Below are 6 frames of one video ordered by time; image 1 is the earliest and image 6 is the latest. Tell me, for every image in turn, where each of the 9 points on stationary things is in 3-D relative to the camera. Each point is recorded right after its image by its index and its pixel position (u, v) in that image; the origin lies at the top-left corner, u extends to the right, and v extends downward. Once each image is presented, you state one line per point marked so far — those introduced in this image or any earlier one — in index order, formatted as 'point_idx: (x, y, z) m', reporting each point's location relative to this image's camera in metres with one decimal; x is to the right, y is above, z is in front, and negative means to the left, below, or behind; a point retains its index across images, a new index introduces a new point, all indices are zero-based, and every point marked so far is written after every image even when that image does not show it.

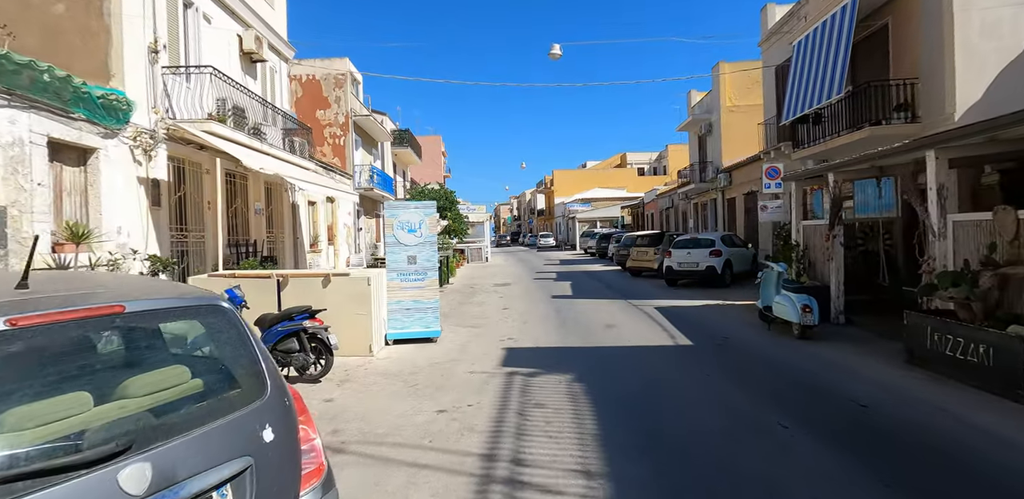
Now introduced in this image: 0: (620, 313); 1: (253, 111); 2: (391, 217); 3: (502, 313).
0: (+2.1, -1.3, +10.7) m
1: (-6.1, +3.2, +12.8) m
2: (-1.8, +0.5, +8.4) m
3: (-0.2, -1.3, +11.3) m
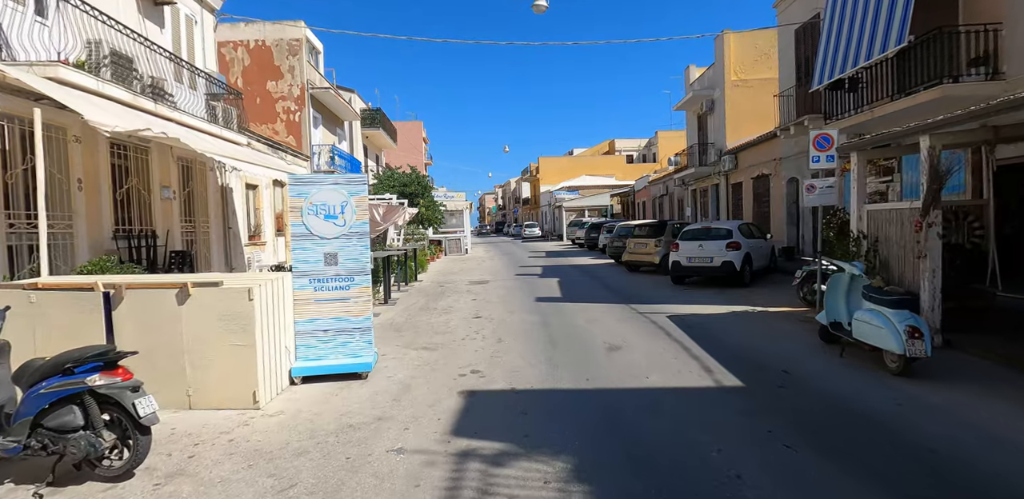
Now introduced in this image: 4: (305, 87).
0: (+1.7, -1.2, +8.2) m
1: (-6.6, +3.4, +10.0) m
2: (-2.2, +0.5, +5.8) m
3: (-0.6, -1.2, +8.7) m
4: (-7.3, +5.7, +19.4) m
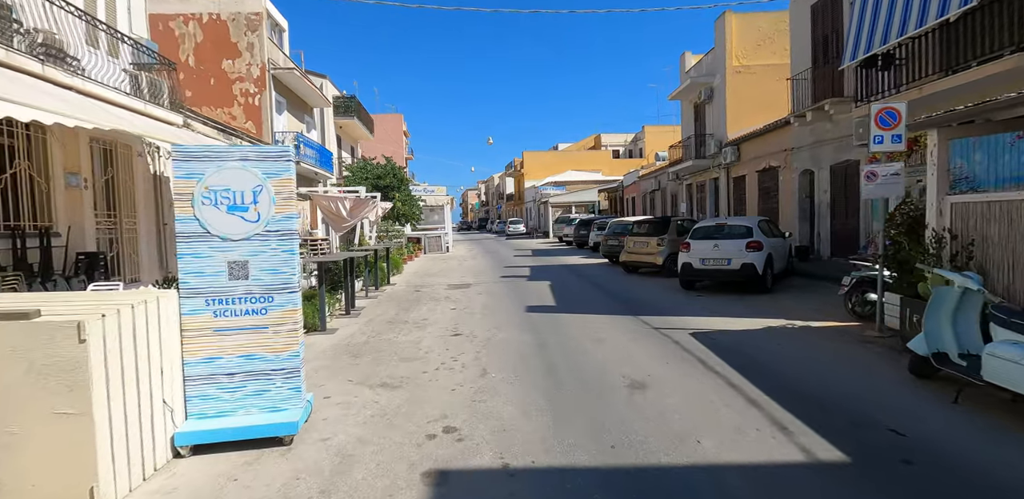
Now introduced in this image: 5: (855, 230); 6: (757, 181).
0: (+1.6, -1.2, +6.4) m
1: (-6.8, +3.4, +7.9) m
2: (-2.3, +0.5, +3.9) m
3: (-0.8, -1.2, +7.0) m
4: (-7.8, +5.8, +17.3) m
5: (+8.3, +0.5, +13.2) m
6: (+8.1, +2.3, +18.2) m
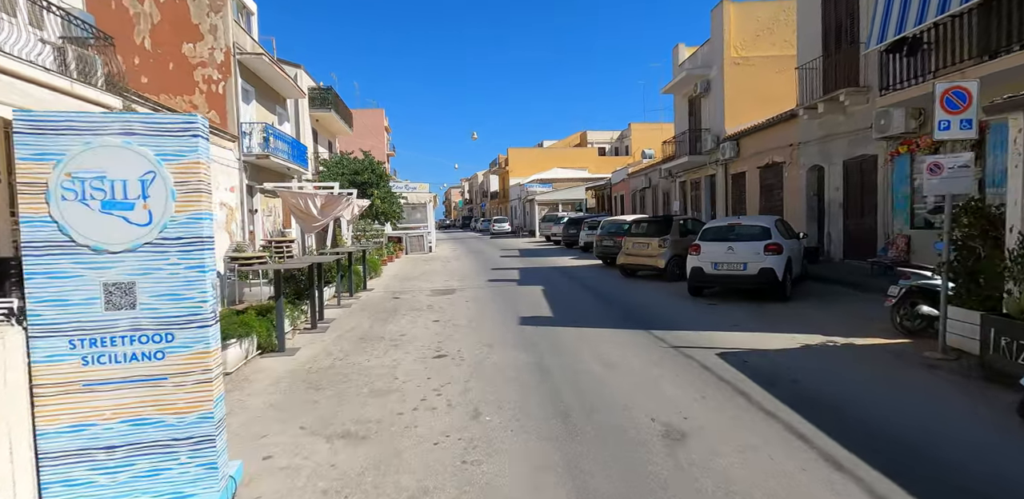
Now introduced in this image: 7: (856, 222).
0: (+1.5, -1.3, +5.3) m
1: (-6.9, +3.3, +6.5) m
2: (-2.2, +0.4, +2.6) m
3: (-0.8, -1.3, +5.7) m
4: (-8.2, +5.7, +15.8) m
5: (+8.1, +0.4, +12.3) m
6: (+7.7, +2.3, +17.2) m
7: (+8.0, +0.6, +12.7) m
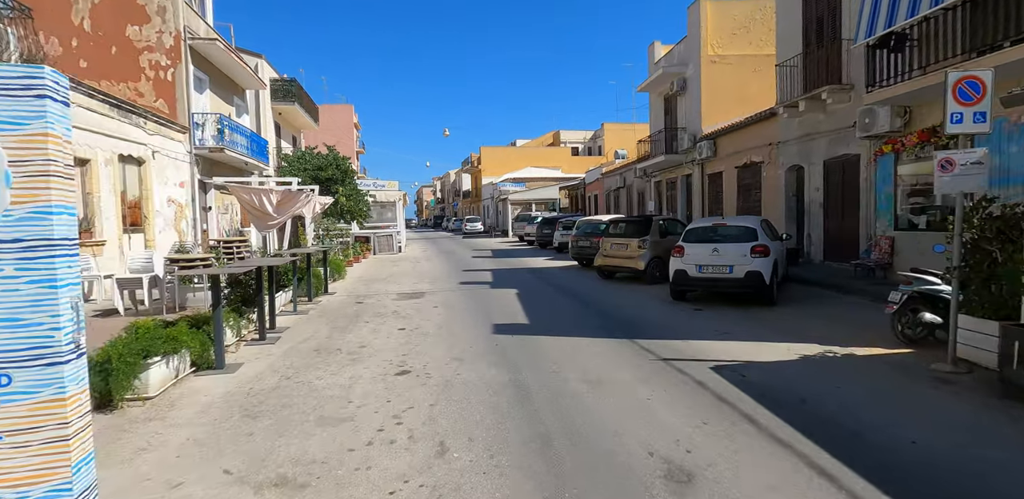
0: (+1.3, -1.3, +4.7) m
1: (-7.1, +3.3, +5.5) m
2: (-2.3, +0.4, +1.8) m
3: (-1.1, -1.3, +5.0) m
4: (-8.9, +5.7, +14.7) m
5: (+7.5, +0.4, +12.0) m
6: (+6.9, +2.3, +16.9) m
7: (+7.4, +0.6, +12.4) m
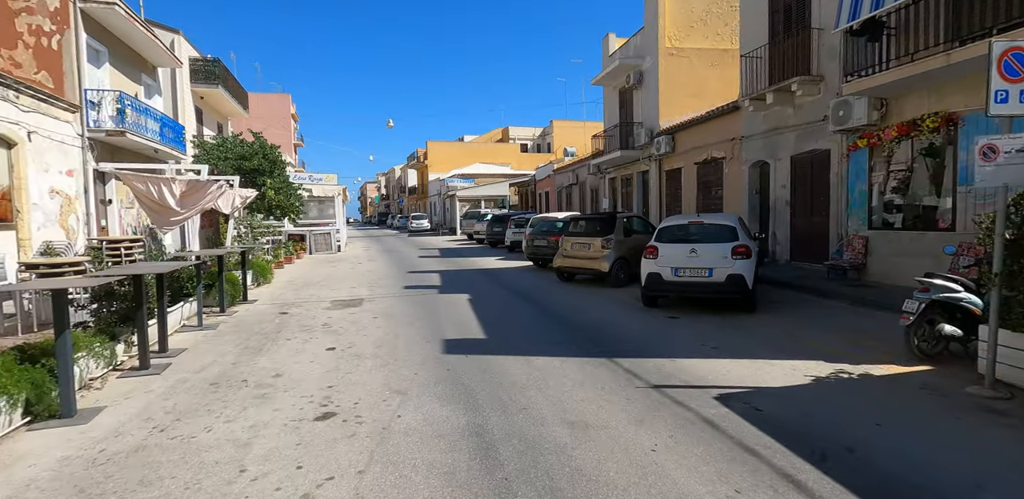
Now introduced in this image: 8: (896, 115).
0: (+1.0, -1.4, +3.5) m
1: (-7.4, +3.2, +3.5) m
2: (-2.3, +0.3, +0.3) m
3: (-1.4, -1.4, +3.6) m
4: (-10.1, +5.7, +12.5) m
5: (+6.5, +0.4, +11.4) m
6: (+5.4, +2.3, +16.2) m
7: (+6.4, +0.6, +11.9) m
8: (+6.6, +2.3, +9.4) m
